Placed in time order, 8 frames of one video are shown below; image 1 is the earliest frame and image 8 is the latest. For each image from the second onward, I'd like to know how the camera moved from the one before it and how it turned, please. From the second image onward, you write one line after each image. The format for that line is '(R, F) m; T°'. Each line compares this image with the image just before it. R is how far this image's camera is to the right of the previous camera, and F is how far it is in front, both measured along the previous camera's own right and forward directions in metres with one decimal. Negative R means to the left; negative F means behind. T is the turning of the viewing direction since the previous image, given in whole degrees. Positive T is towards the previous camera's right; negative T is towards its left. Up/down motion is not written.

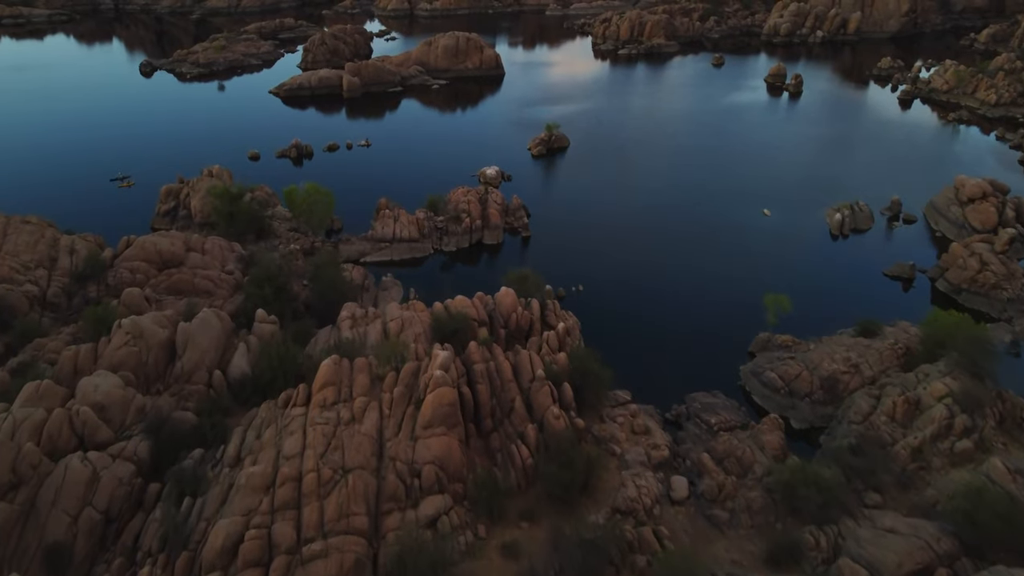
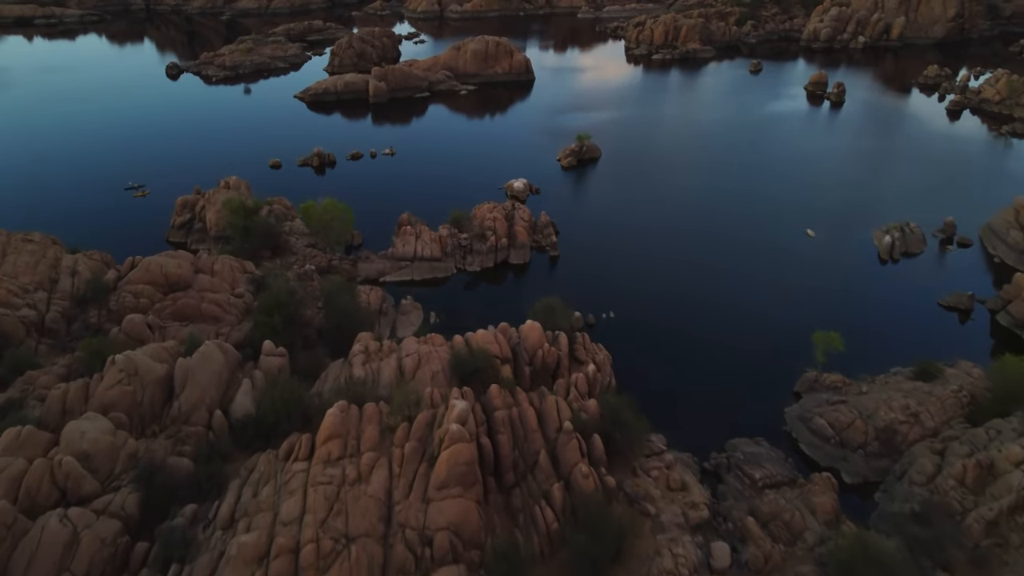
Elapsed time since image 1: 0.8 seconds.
(0.0, +2.4) m; -2°
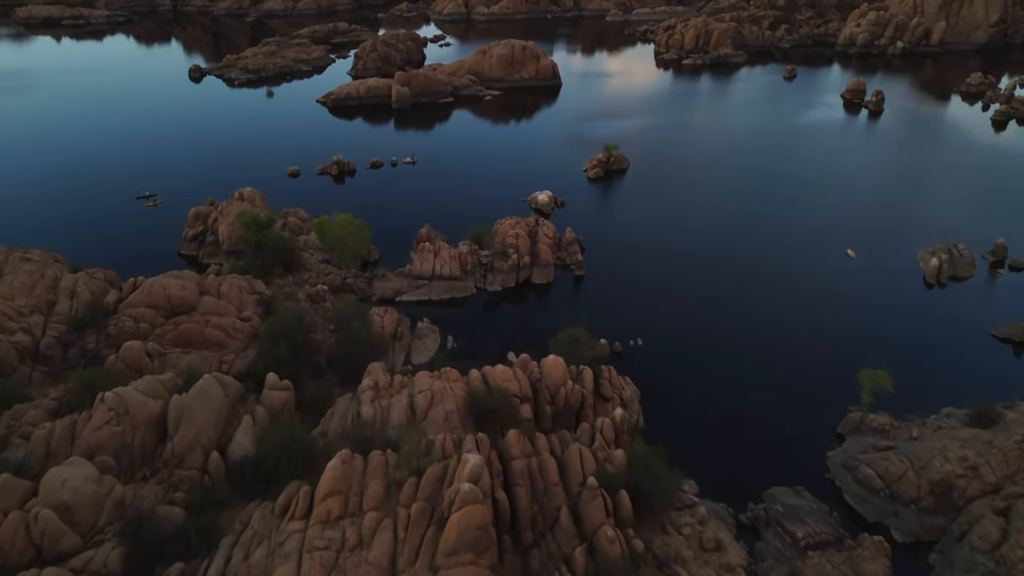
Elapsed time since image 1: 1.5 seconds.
(+0.1, +2.1) m; -2°
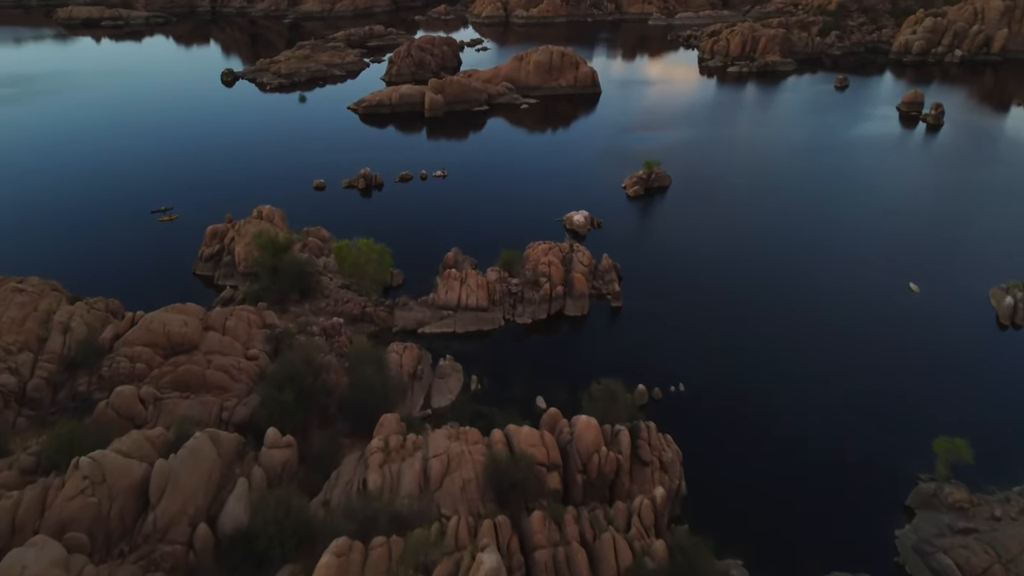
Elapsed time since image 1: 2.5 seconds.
(+0.1, +2.9) m; -2°
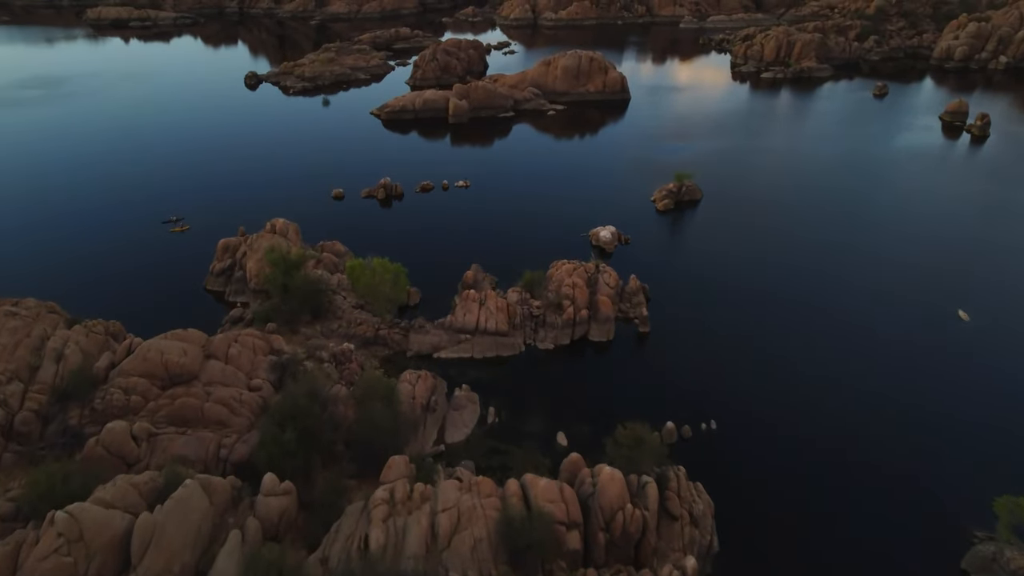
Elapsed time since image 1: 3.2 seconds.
(+0.2, +2.0) m; -2°
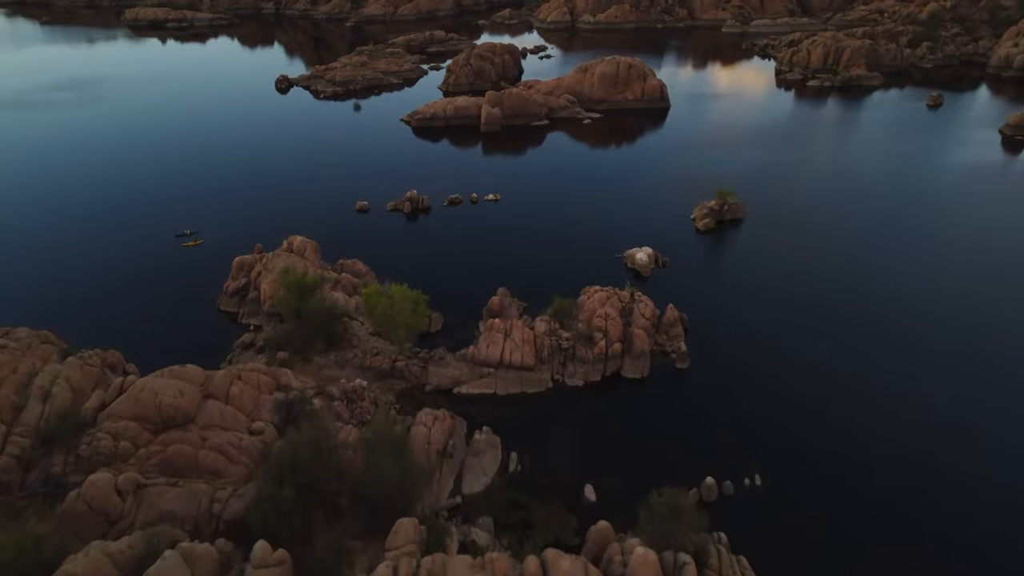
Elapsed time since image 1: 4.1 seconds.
(+0.2, +2.6) m; -2°
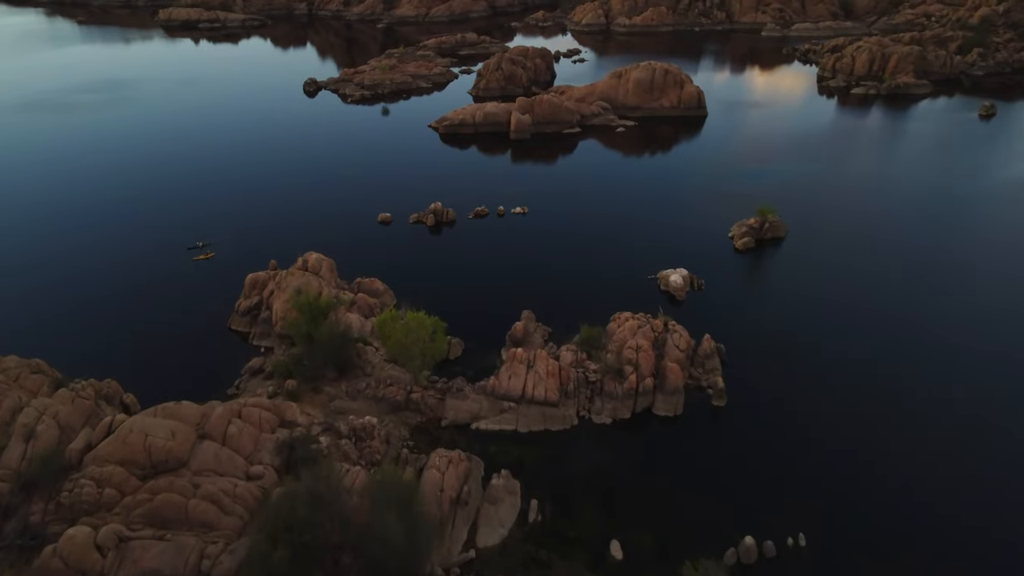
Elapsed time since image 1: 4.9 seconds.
(+0.2, +2.3) m; -2°
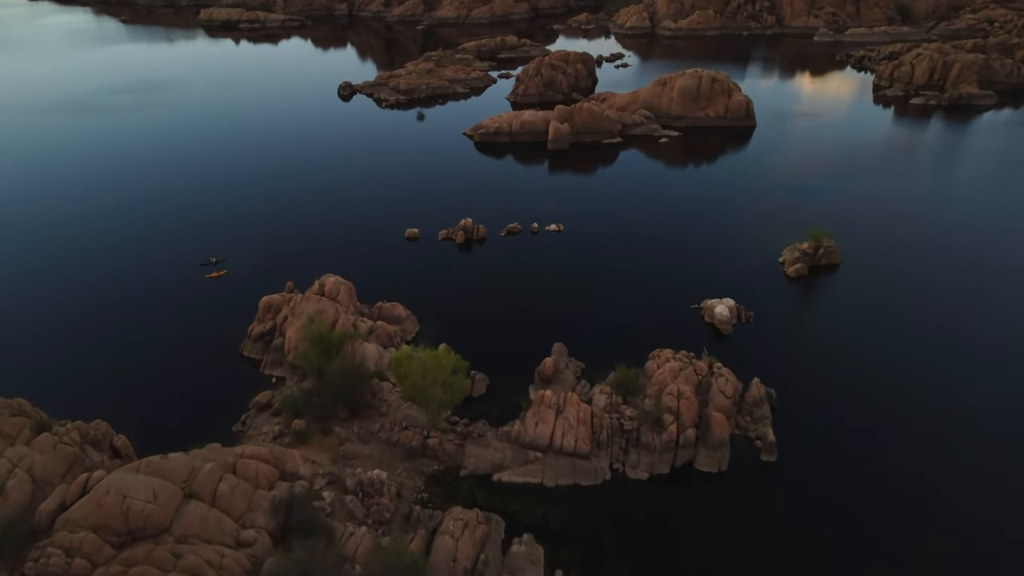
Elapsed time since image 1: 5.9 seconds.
(+0.3, +2.9) m; -3°
